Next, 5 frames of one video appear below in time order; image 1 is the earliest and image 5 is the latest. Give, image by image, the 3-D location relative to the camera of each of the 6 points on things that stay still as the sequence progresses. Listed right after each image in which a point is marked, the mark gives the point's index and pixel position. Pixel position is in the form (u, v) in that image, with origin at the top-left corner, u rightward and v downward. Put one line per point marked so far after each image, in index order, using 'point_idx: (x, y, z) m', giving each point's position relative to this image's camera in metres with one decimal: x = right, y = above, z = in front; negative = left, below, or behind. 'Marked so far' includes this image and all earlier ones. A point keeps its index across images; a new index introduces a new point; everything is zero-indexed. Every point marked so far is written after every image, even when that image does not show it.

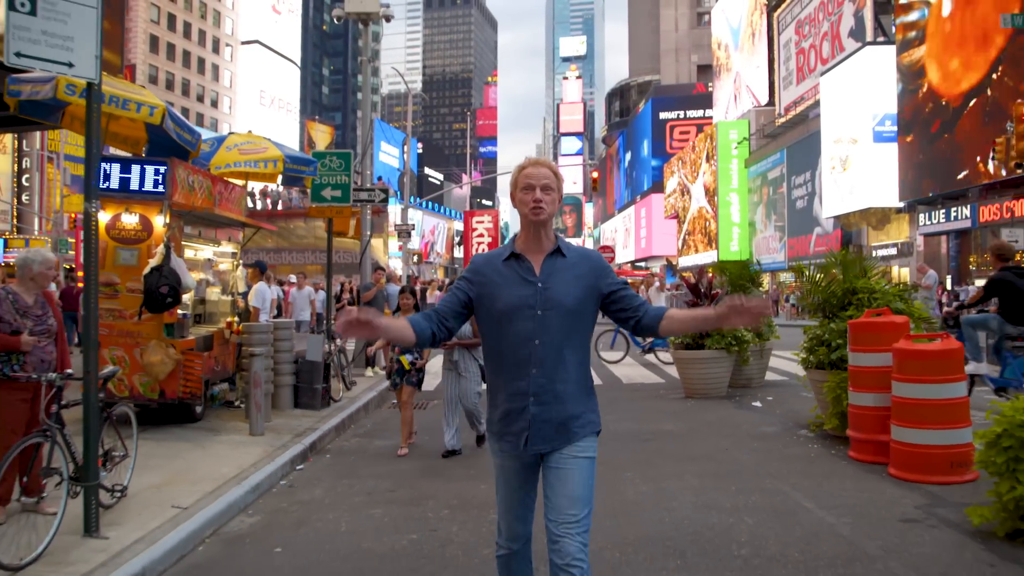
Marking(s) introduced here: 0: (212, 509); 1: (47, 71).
0: (-2.1, -1.5, +5.7) m
1: (-2.6, +1.2, +4.7) m
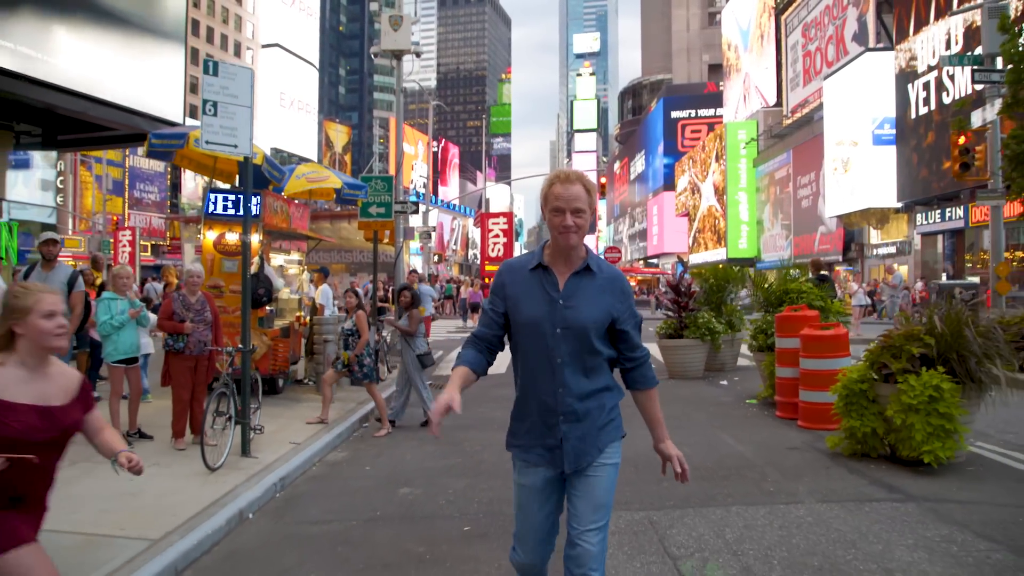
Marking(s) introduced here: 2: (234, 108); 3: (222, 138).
0: (-1.9, -1.5, +8.2) m
1: (-2.5, +1.2, +7.2) m
2: (-2.4, +1.6, +7.3) m
3: (-2.5, +1.3, +7.2) m
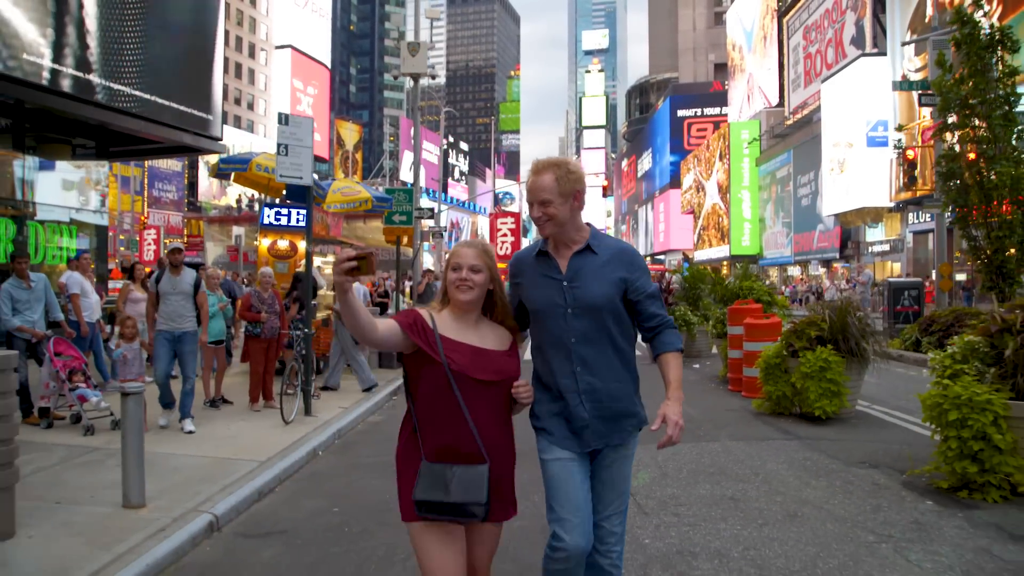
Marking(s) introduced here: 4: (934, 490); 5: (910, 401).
0: (-1.9, -1.5, +10.4) m
1: (-2.5, +1.2, +9.4) m
2: (-2.4, +1.6, +9.6) m
3: (-2.5, +1.3, +9.4) m
4: (+2.9, -1.4, +5.7) m
5: (+4.5, -1.3, +9.5) m
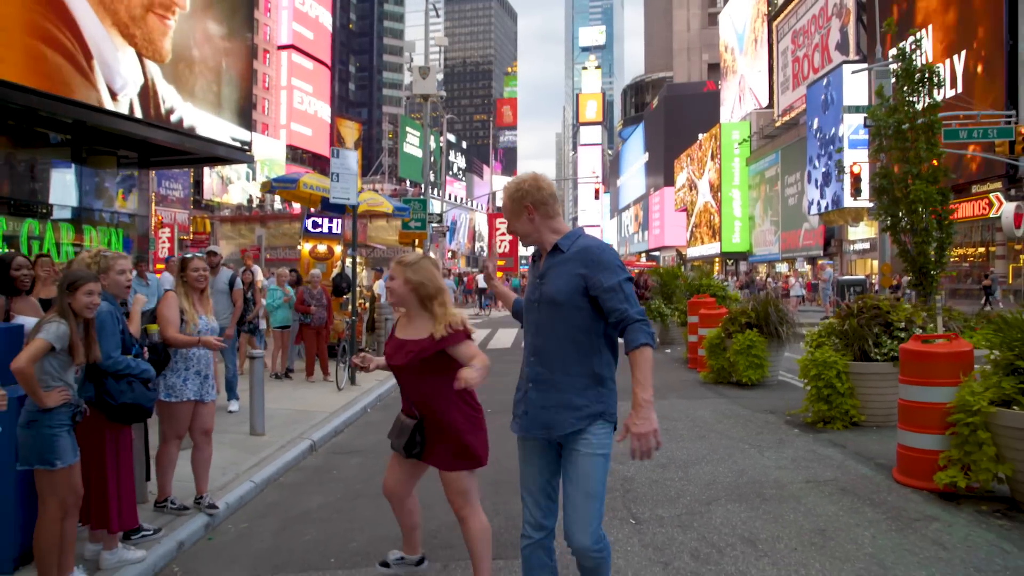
0: (-1.9, -1.5, +13.0) m
1: (-2.5, +1.2, +12.0) m
2: (-2.4, +1.6, +12.2) m
3: (-2.5, +1.4, +12.1) m
4: (+2.9, -1.4, +8.3) m
5: (+4.5, -1.2, +12.1) m
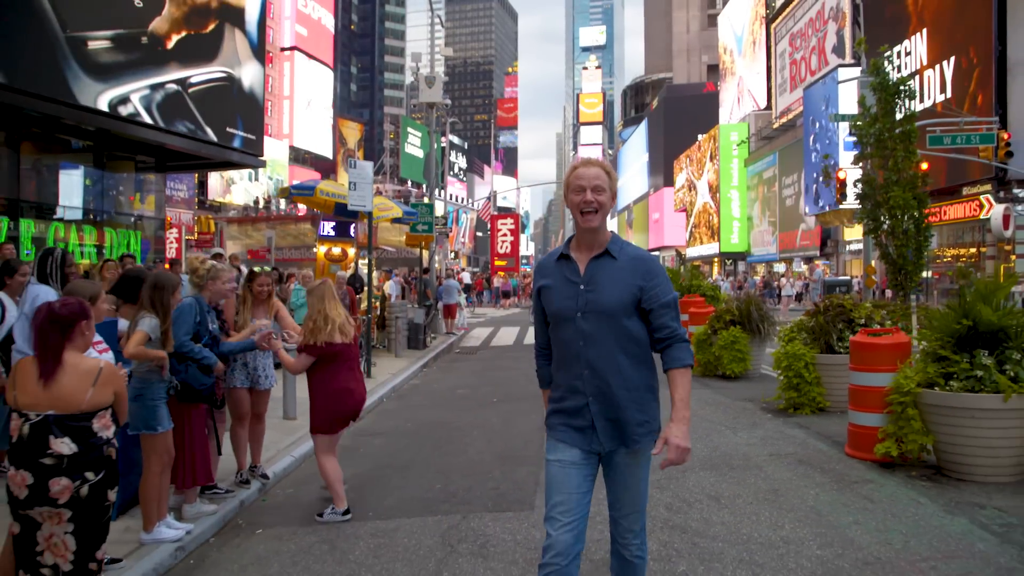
0: (-1.8, -1.5, +14.0) m
1: (-2.4, +1.2, +13.1) m
2: (-2.4, +1.6, +13.2) m
3: (-2.4, +1.4, +13.1) m
4: (+3.0, -1.4, +9.3) m
5: (+4.6, -1.3, +13.1) m
